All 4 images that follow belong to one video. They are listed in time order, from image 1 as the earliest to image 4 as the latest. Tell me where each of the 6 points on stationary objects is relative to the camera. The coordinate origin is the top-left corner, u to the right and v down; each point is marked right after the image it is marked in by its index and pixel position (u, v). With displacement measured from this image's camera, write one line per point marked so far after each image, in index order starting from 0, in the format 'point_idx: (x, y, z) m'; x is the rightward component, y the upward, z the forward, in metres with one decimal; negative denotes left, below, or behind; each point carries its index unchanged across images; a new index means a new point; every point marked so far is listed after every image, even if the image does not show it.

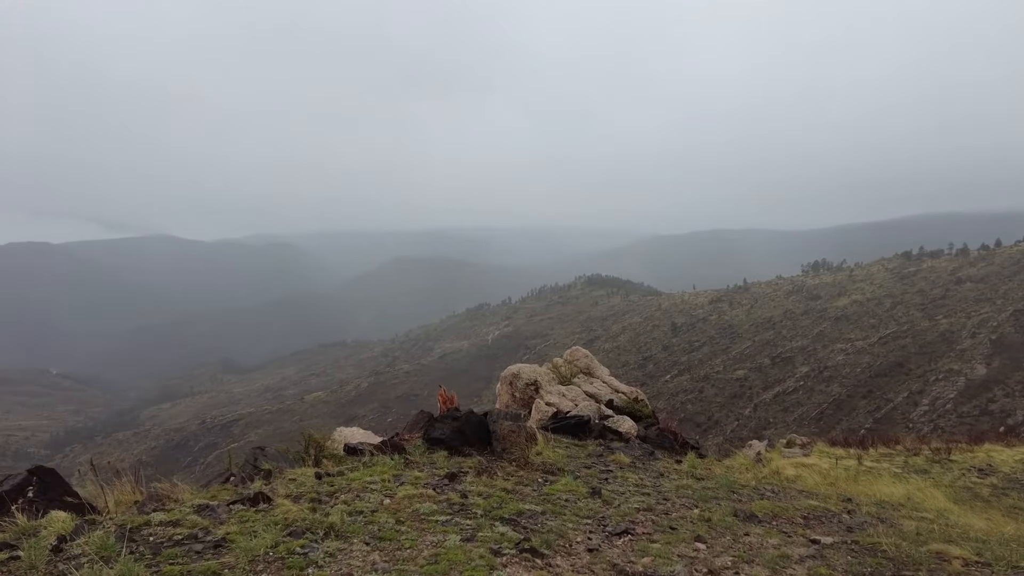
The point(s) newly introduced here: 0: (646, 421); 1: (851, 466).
0: (+2.3, -2.3, +11.3) m
1: (+8.5, -4.4, +16.1) m
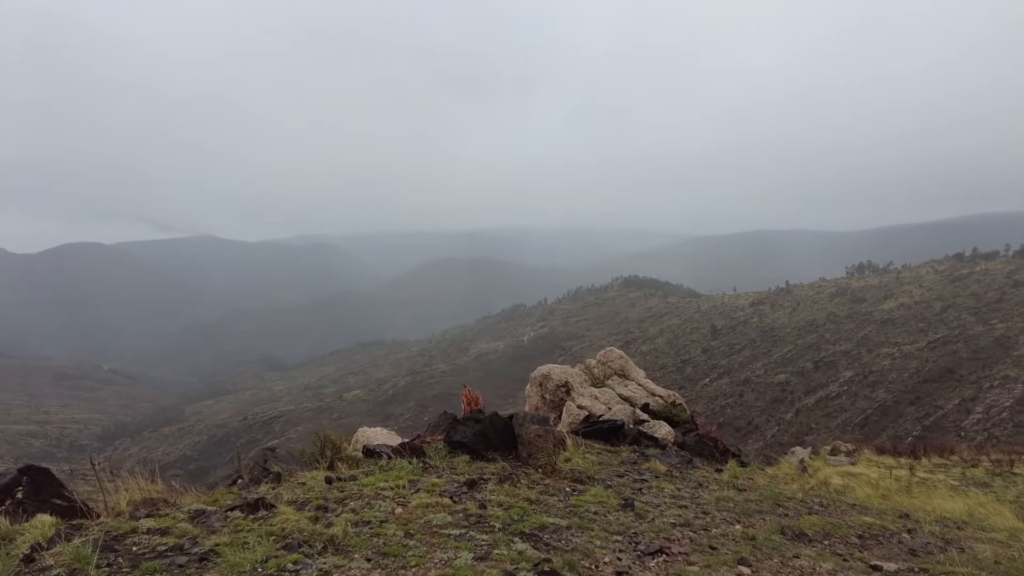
0: (+2.8, -2.3, +10.7) m
1: (+9.2, -4.4, +15.2) m
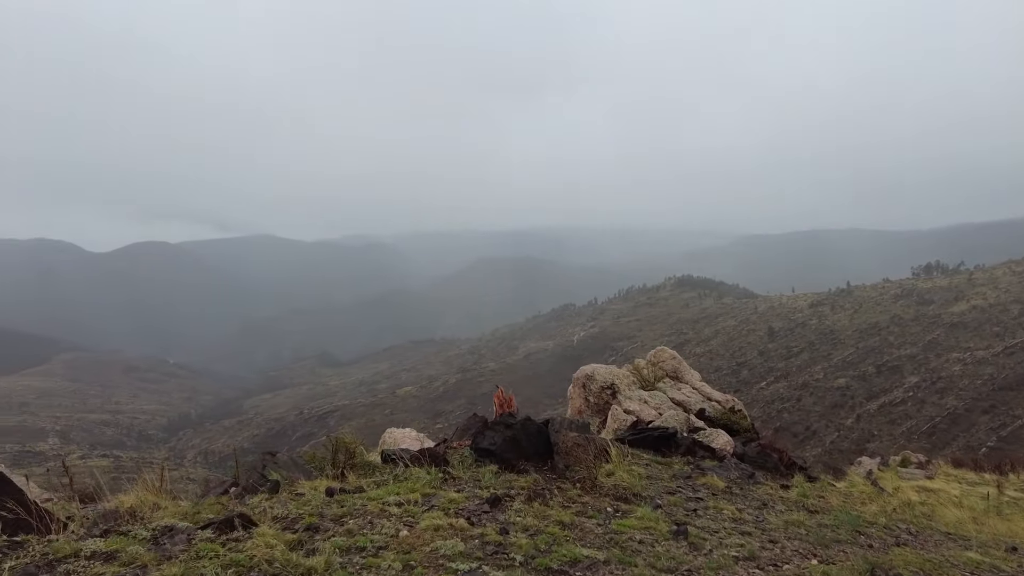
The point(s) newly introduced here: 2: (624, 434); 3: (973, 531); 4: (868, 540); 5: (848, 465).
0: (+3.4, -2.2, +9.6) m
1: (+10.1, -4.4, +13.6) m
2: (+1.5, -1.9, +8.5) m
3: (+5.5, -2.9, +7.7) m
4: (+3.1, -2.2, +5.7) m
5: (+9.7, -5.0, +18.2) m
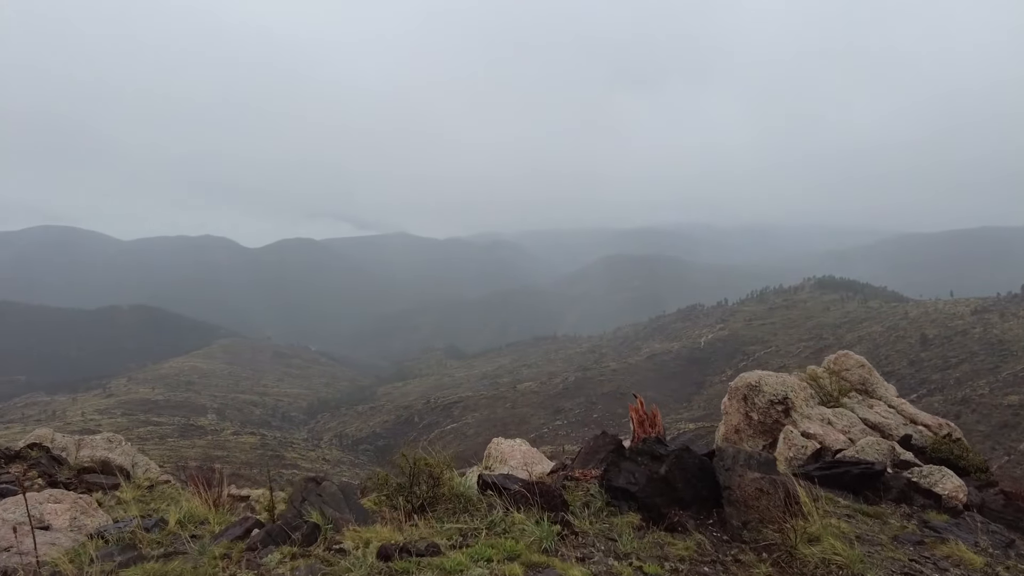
0: (+5.0, -2.0, +7.0) m
1: (+12.3, -4.3, +9.7) m
2: (+2.9, -1.7, +6.3) m
3: (+6.6, -2.8, +4.8) m
4: (+4.0, -2.1, +3.2) m
5: (+12.7, -4.9, +14.3) m
